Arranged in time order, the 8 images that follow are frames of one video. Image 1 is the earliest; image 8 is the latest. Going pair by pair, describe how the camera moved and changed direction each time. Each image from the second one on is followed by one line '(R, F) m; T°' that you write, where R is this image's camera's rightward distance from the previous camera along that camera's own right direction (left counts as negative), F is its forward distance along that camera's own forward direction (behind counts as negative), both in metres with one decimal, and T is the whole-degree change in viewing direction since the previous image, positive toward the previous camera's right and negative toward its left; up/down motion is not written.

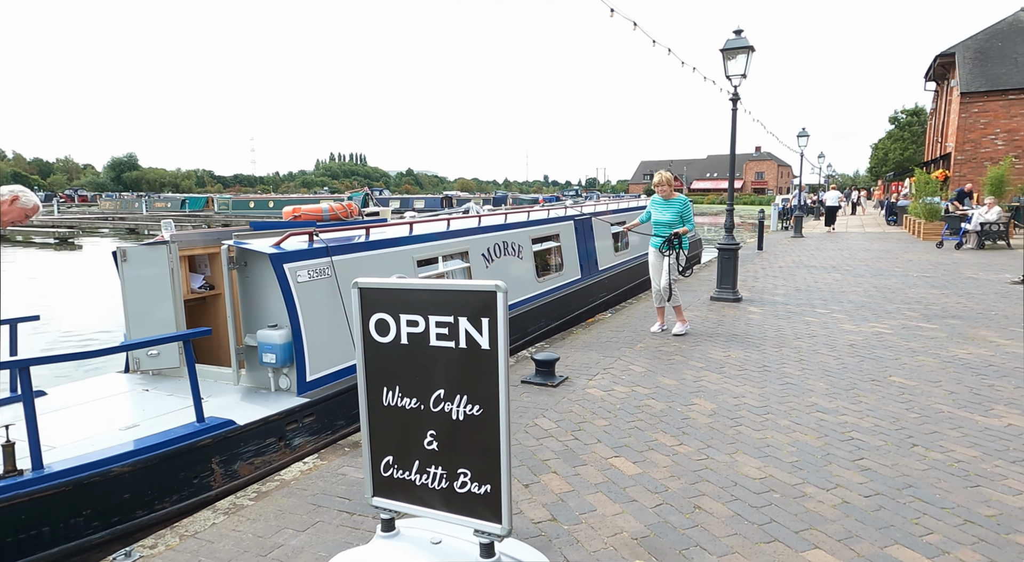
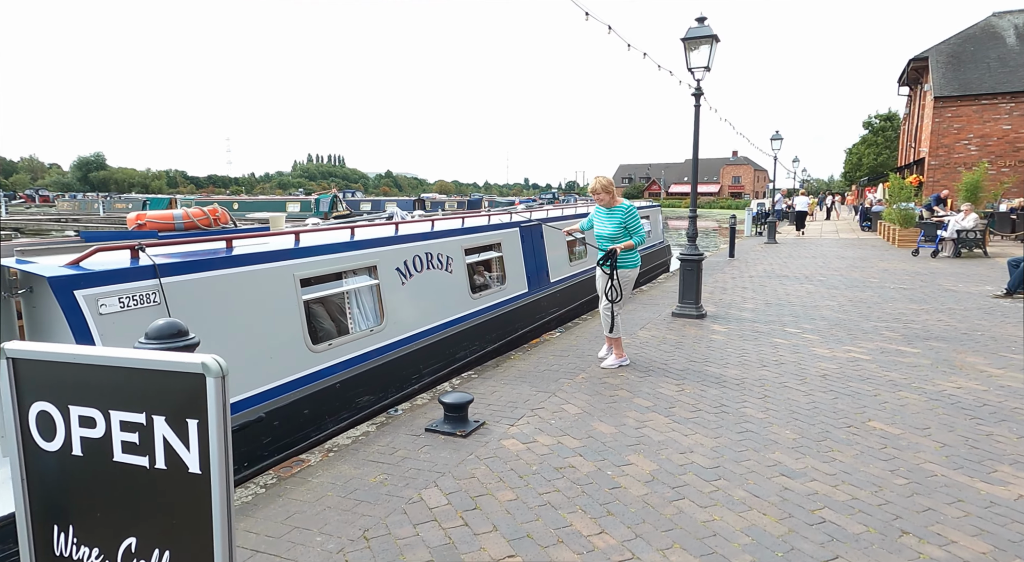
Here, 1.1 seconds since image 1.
(+0.6, +1.0) m; +2°
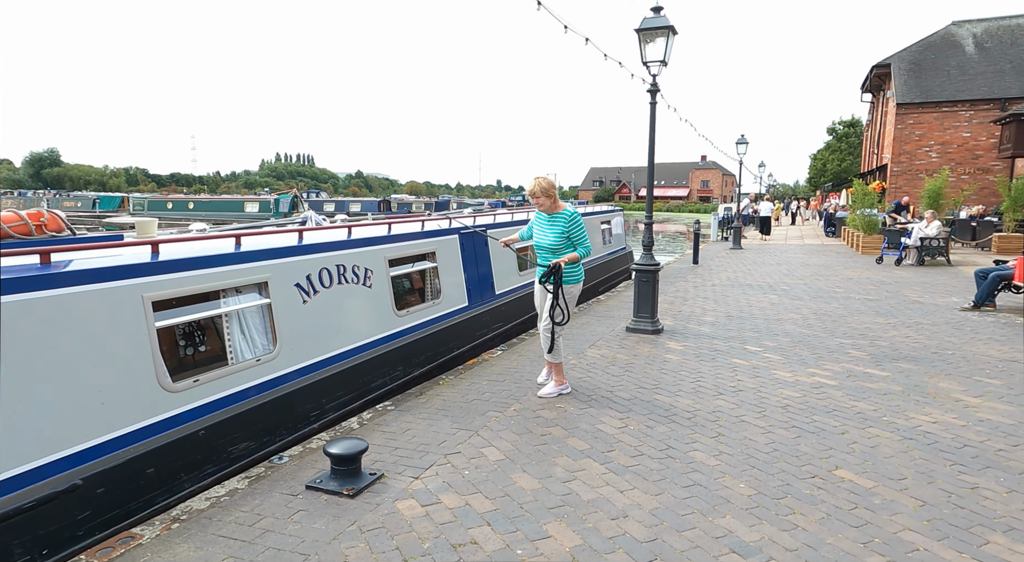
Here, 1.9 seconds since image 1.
(+0.4, +0.8) m; +3°
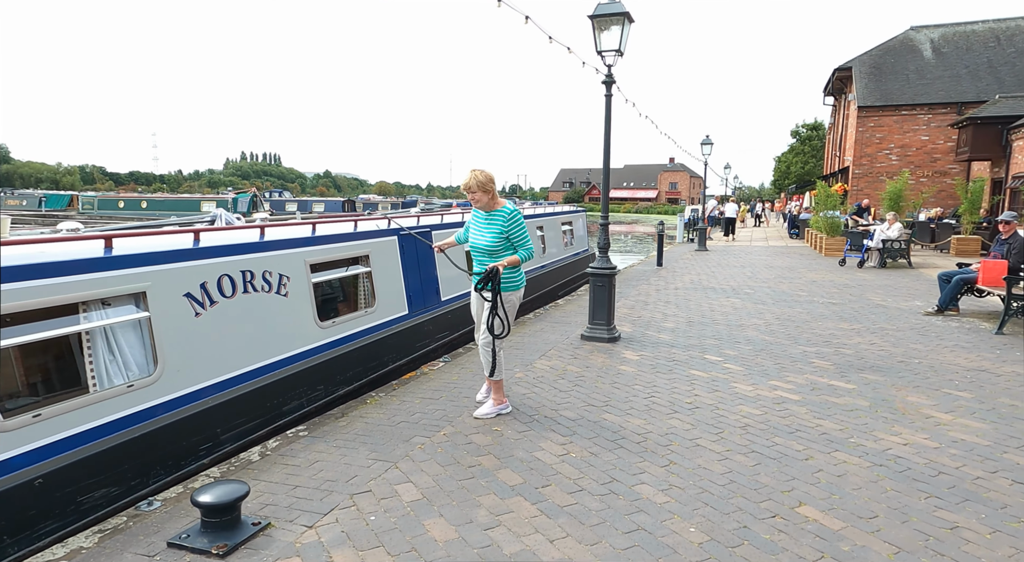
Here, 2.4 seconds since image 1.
(+0.3, +0.6) m; +3°
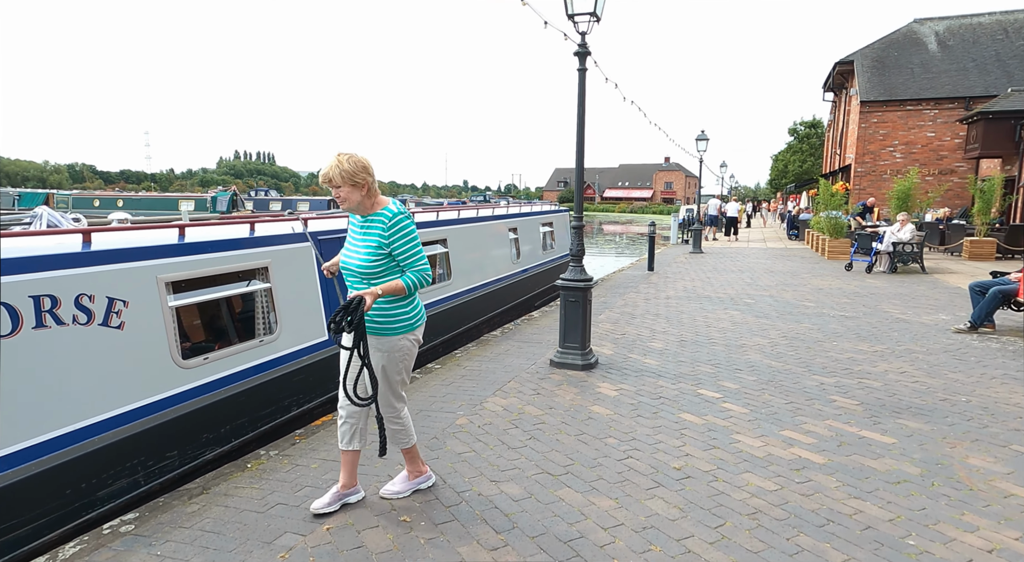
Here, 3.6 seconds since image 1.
(+0.5, +1.5) m; 0°
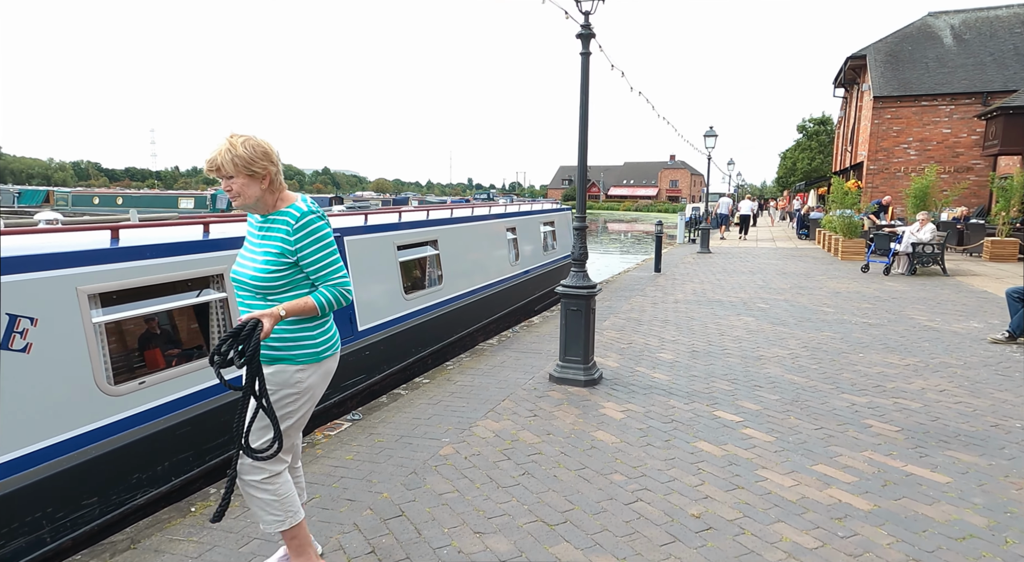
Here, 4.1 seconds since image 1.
(+0.1, +0.7) m; 0°
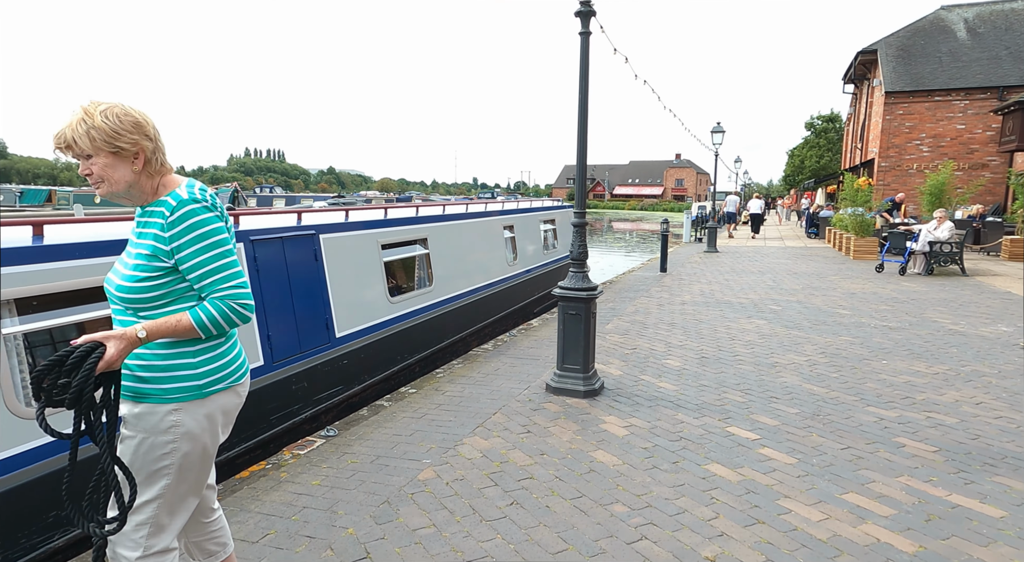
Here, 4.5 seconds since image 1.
(+0.1, +0.5) m; 0°
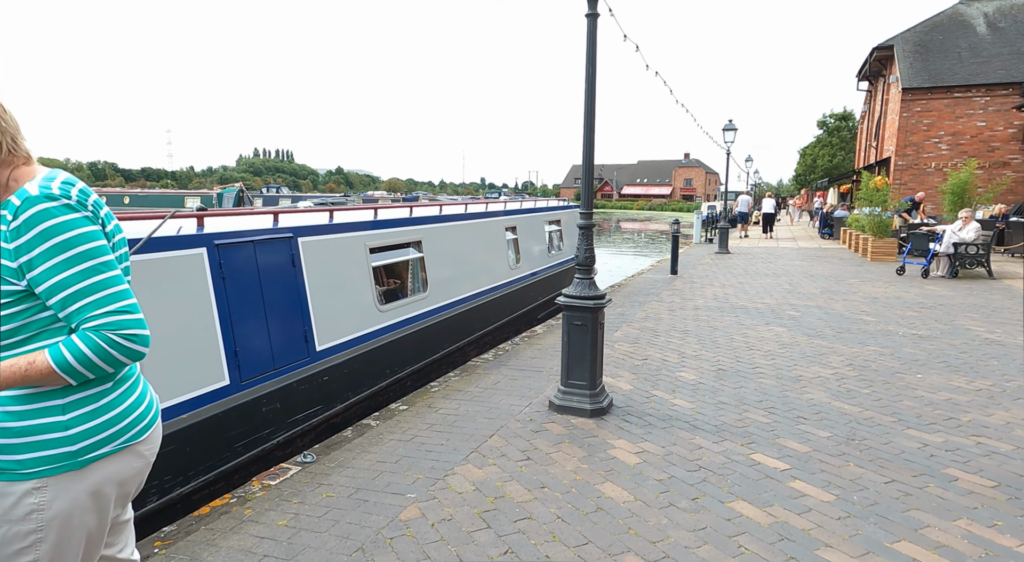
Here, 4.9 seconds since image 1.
(+0.1, +0.5) m; -1°
